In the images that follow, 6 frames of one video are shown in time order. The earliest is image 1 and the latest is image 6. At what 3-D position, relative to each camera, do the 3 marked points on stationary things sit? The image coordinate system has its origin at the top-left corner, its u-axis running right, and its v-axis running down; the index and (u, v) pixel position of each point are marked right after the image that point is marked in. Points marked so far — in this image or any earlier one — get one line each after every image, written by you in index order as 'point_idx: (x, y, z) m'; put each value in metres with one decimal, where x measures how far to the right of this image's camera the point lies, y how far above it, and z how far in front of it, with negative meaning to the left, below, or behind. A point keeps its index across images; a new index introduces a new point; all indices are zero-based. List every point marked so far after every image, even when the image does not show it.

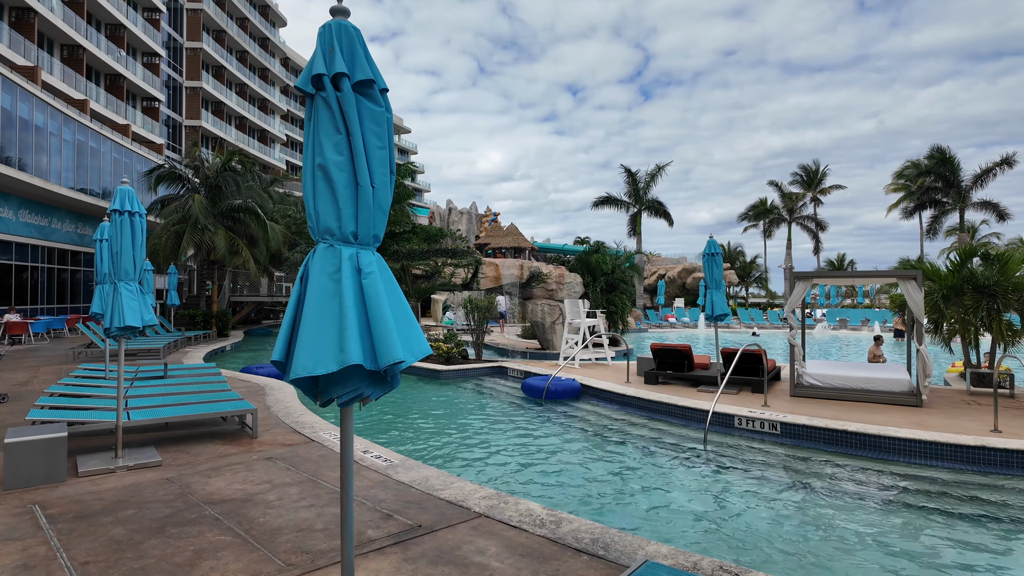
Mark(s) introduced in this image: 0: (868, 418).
0: (+4.7, -1.7, +7.0) m
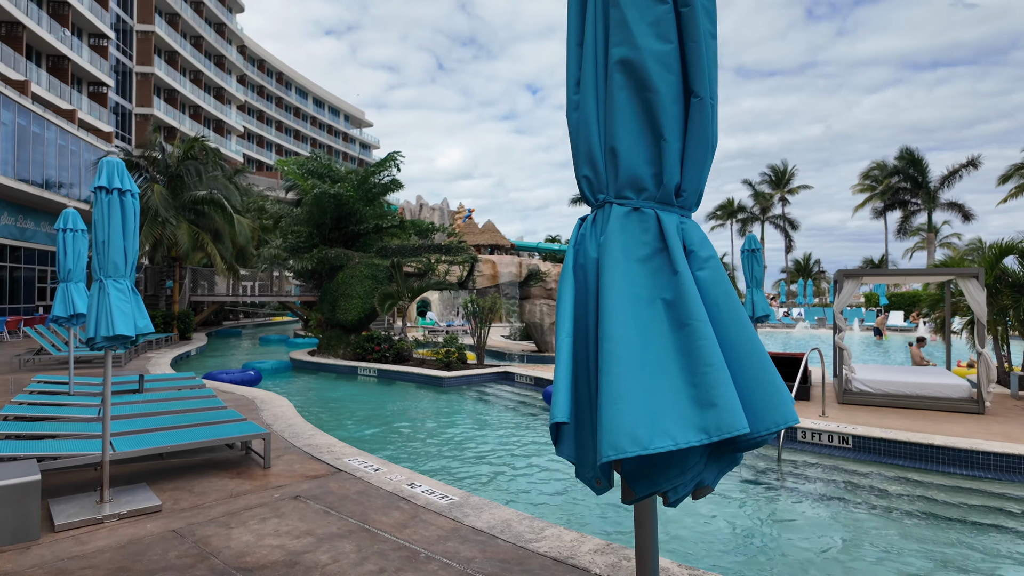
0: (+5.2, -1.7, +6.5) m
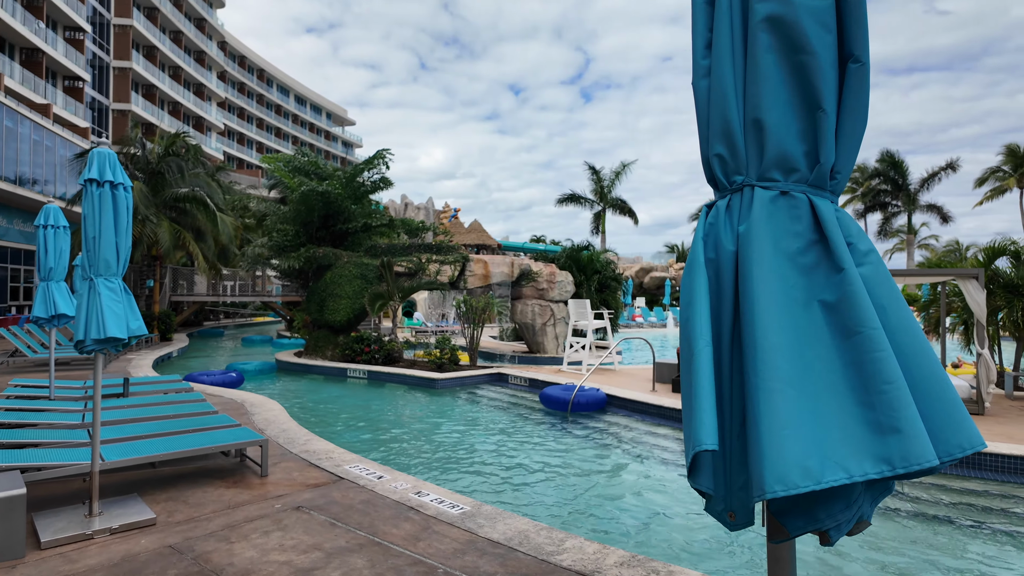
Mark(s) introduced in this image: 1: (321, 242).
0: (+5.2, -1.7, +6.5) m
1: (-5.5, +1.3, +15.8) m
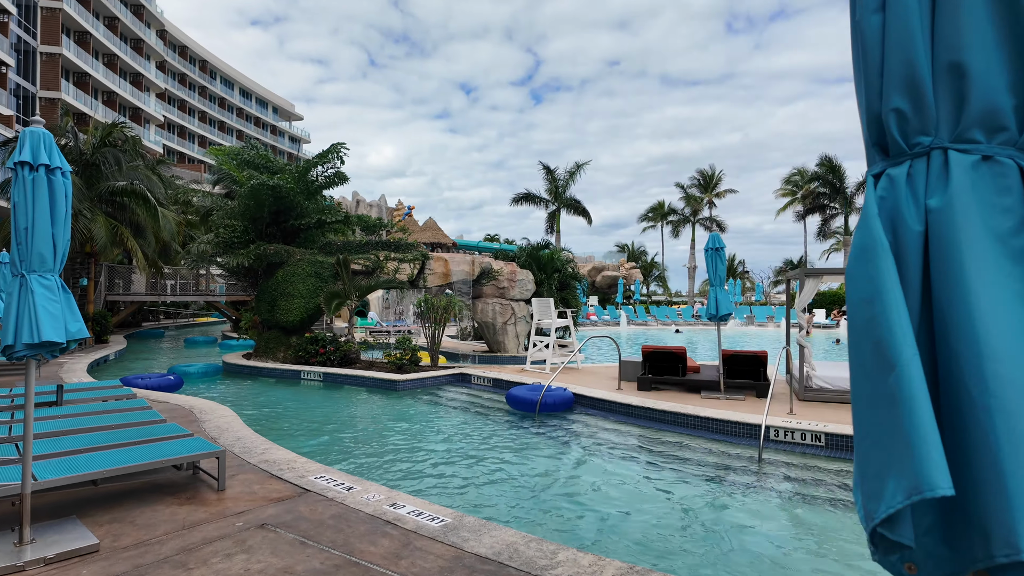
0: (+4.8, -1.7, +6.8) m
1: (-6.7, +1.4, +15.1) m
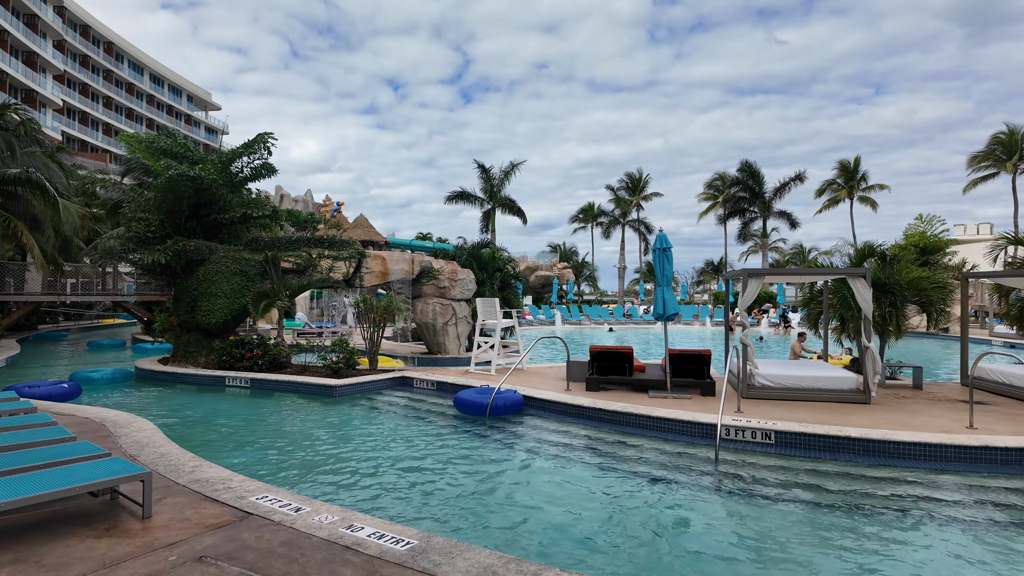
0: (+4.2, -1.7, +7.2) m
1: (-8.2, +1.4, +13.9) m
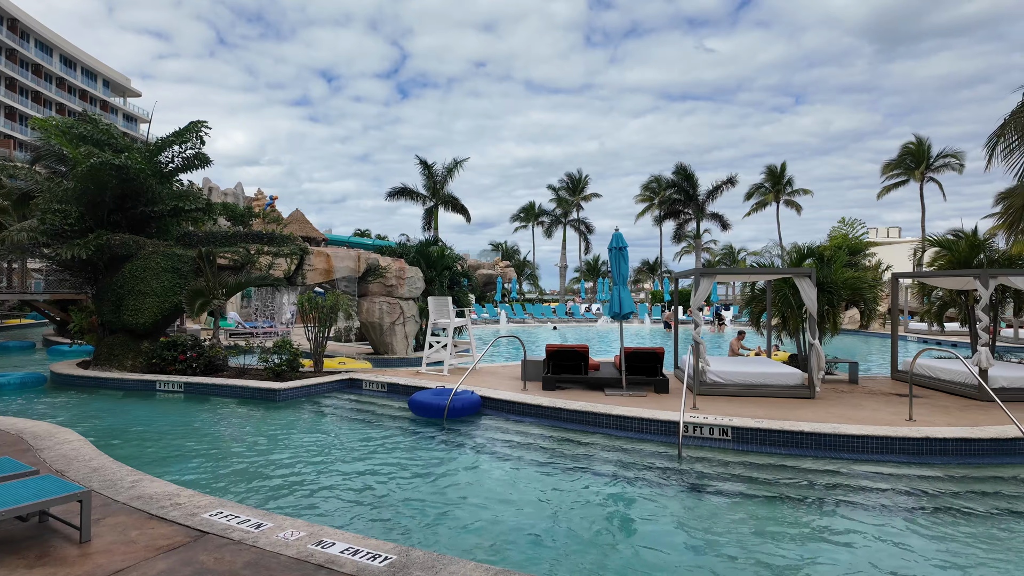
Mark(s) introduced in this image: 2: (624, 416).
0: (+3.7, -1.7, +7.5) m
1: (-9.5, +1.4, +12.8) m
2: (+1.5, -1.8, +7.6) m
